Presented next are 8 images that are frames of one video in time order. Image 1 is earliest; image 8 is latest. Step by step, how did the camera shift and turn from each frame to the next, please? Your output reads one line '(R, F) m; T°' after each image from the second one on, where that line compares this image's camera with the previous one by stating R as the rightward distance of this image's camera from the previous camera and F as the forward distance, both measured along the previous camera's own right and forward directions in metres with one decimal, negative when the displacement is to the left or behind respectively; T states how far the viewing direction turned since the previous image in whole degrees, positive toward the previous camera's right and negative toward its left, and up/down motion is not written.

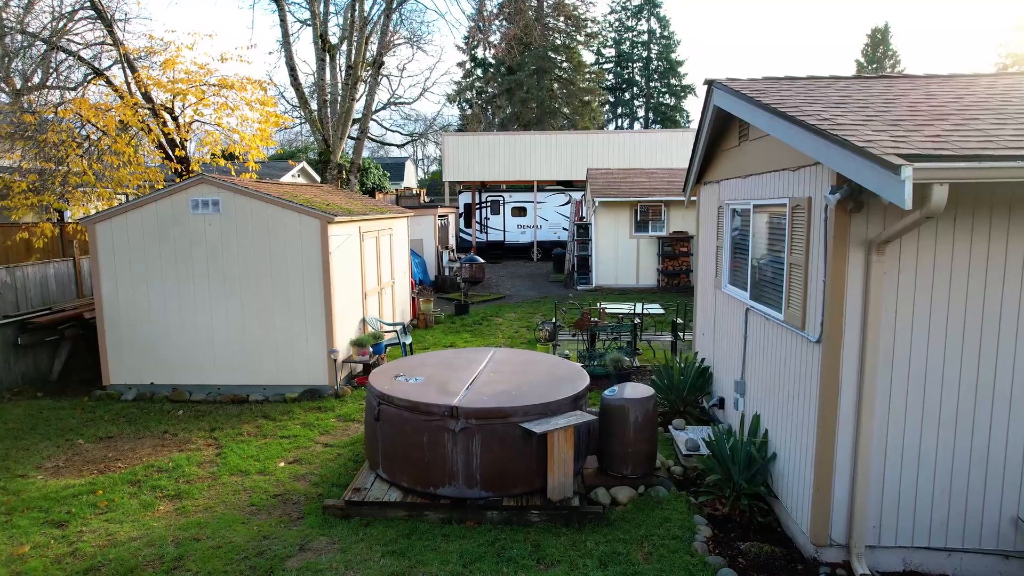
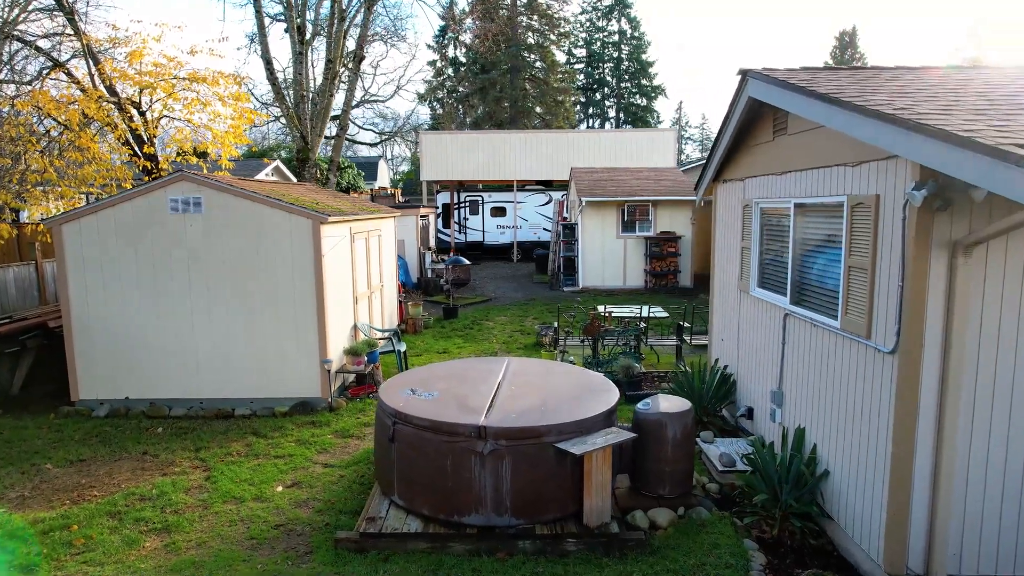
(-0.4, +0.5) m; +3°
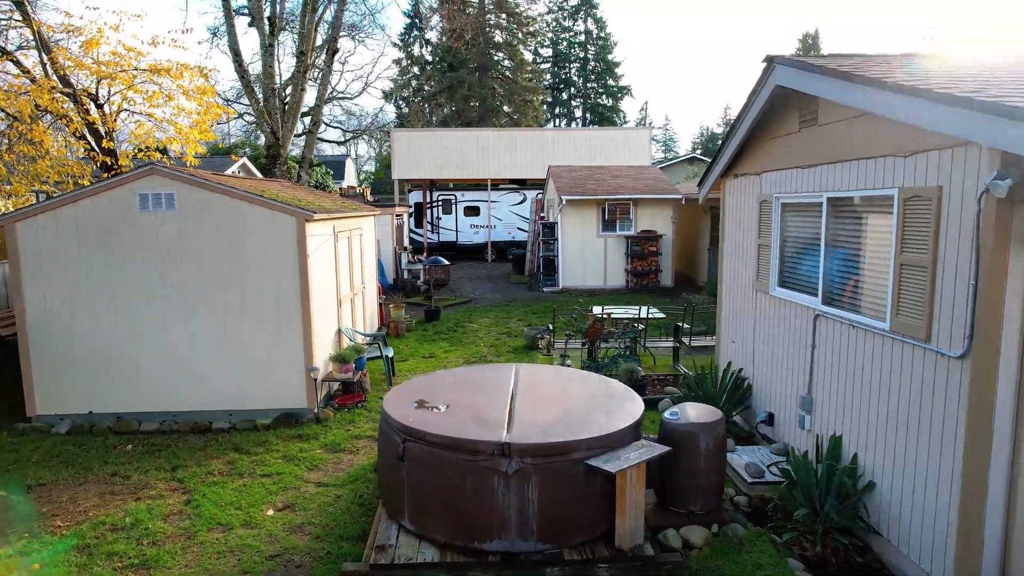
(-0.4, +0.4) m; +3°
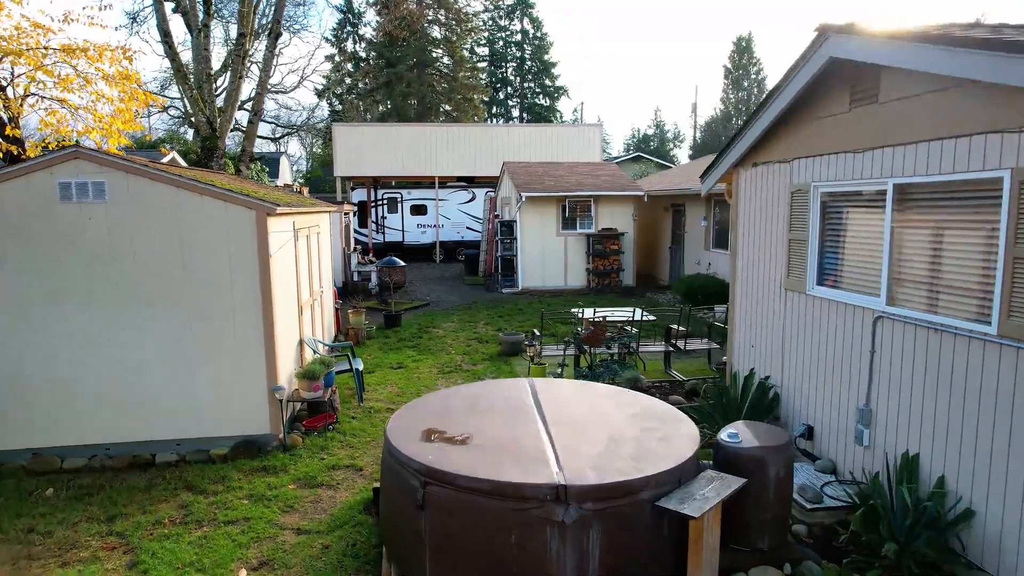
(-0.6, +0.8) m; +6°
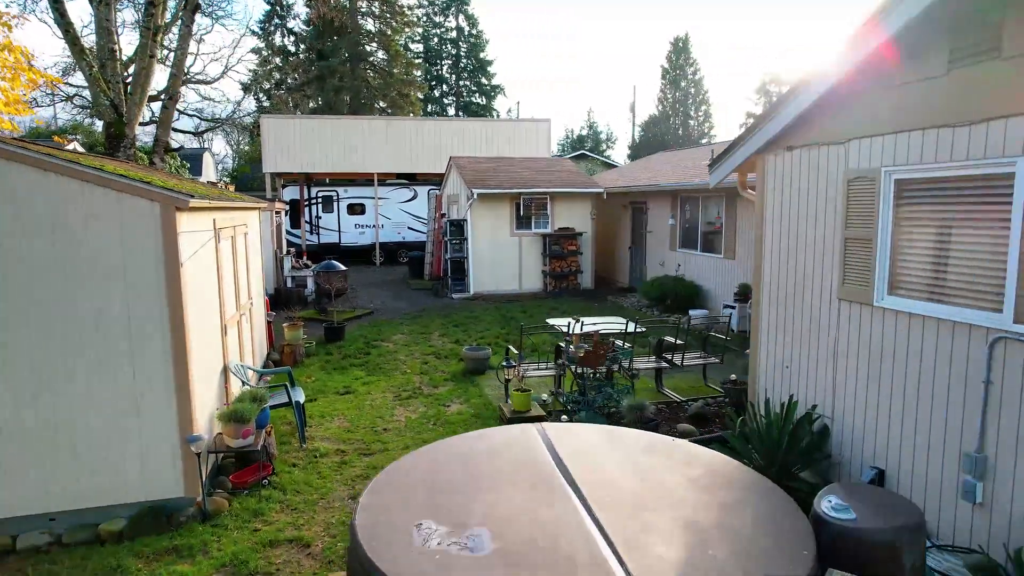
(-0.4, +1.2) m; +6°
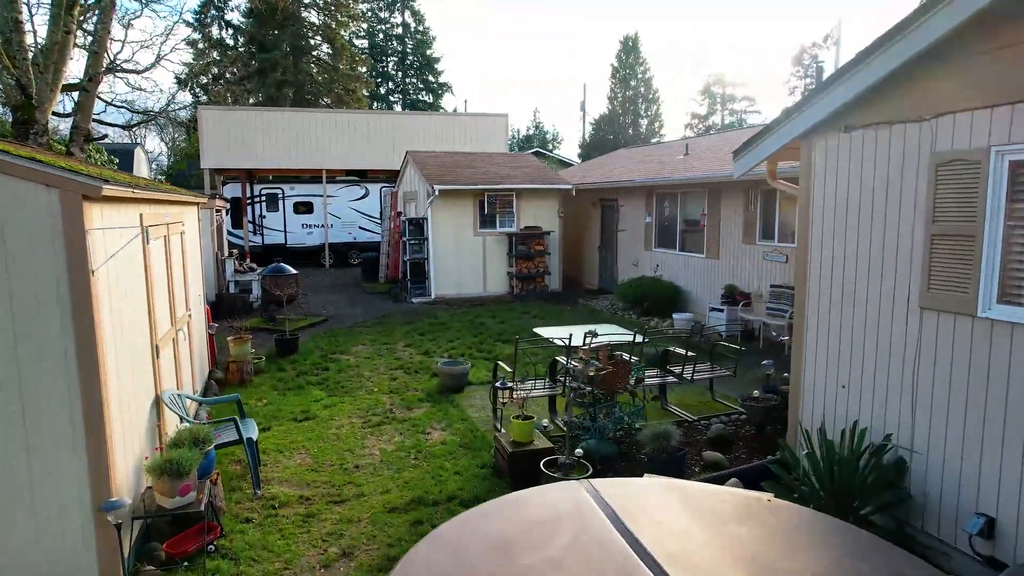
(-0.4, +0.9) m; +5°
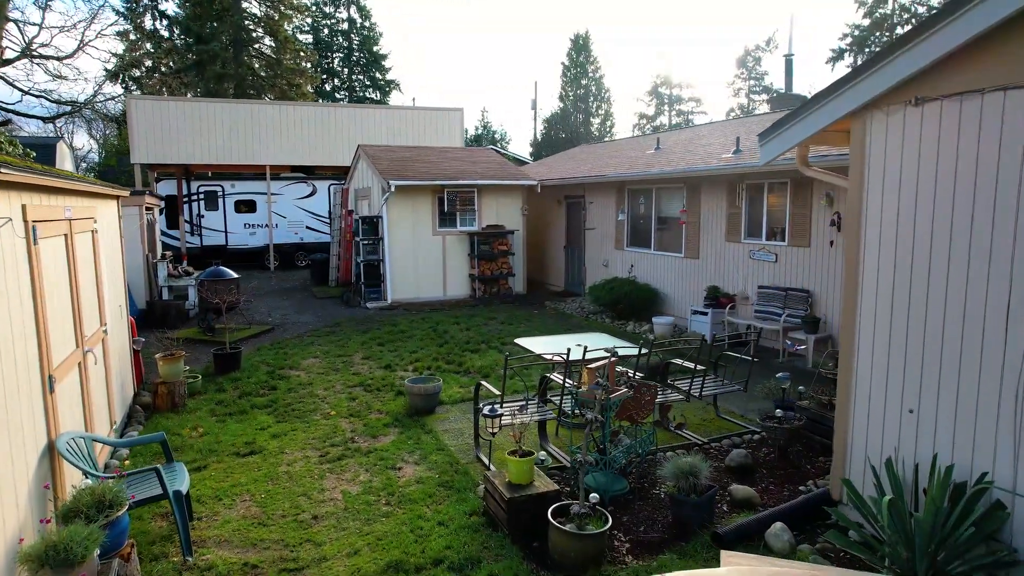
(-0.3, +0.9) m; +4°
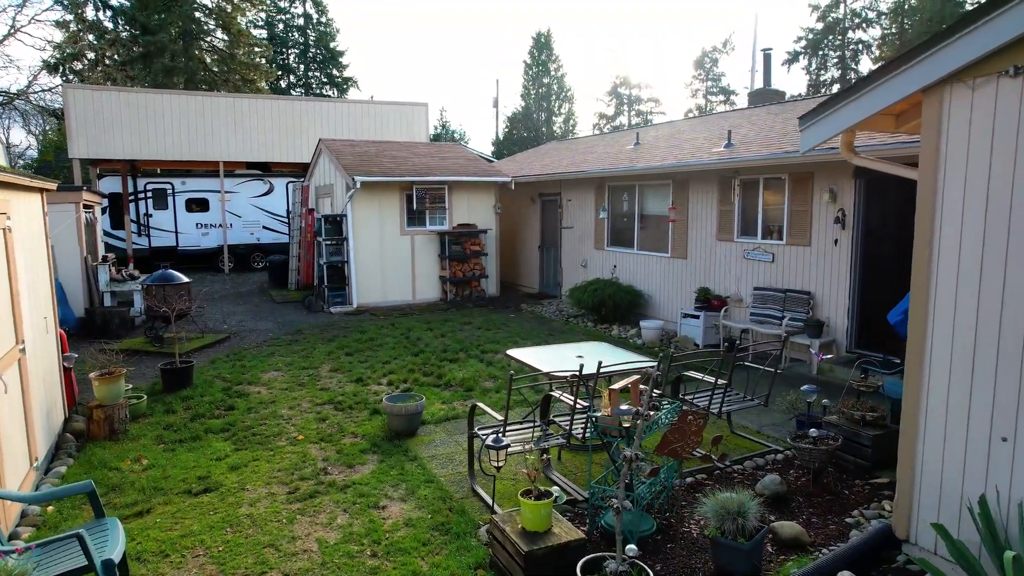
(-0.3, +0.7) m; +3°
